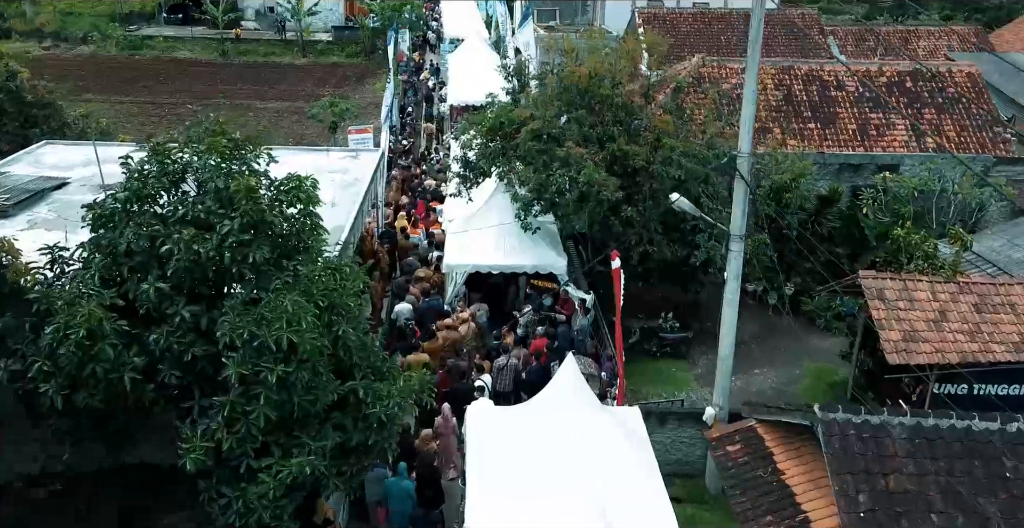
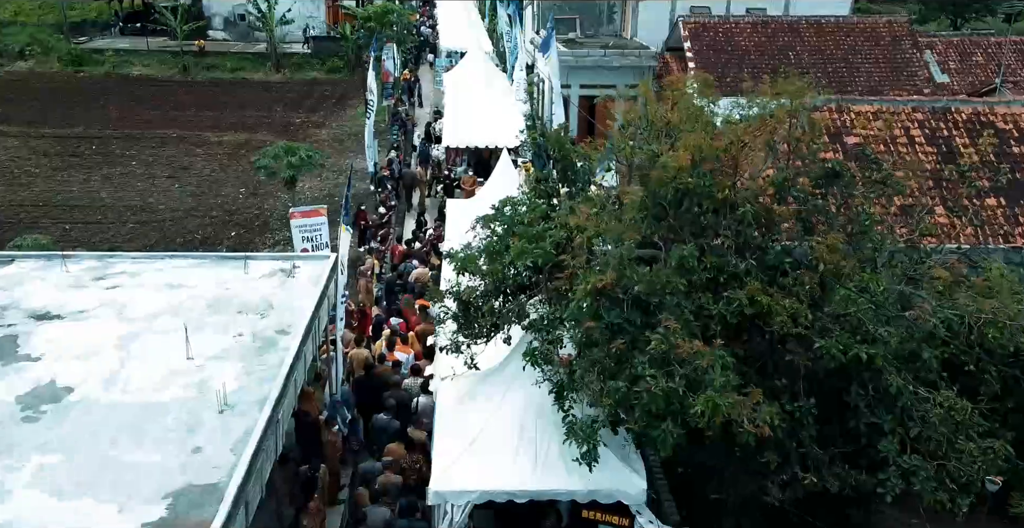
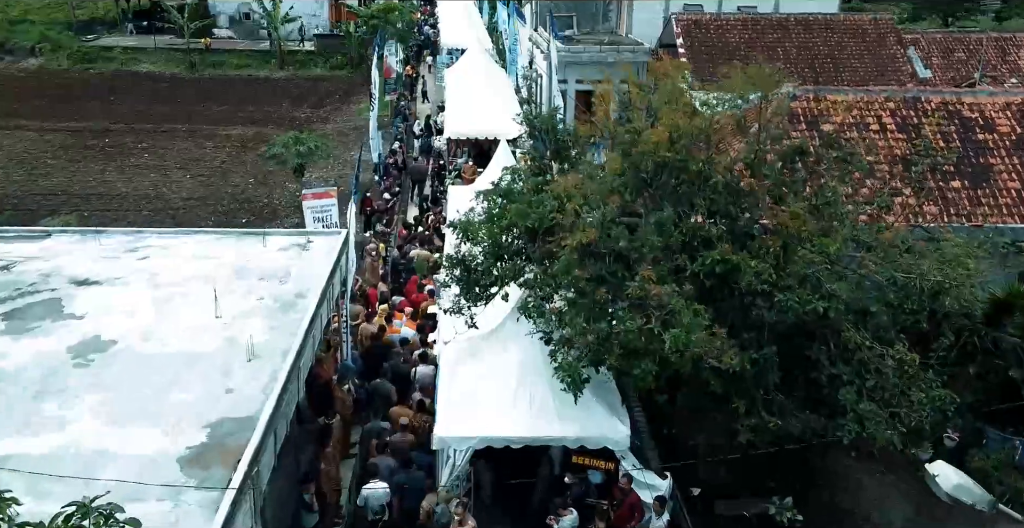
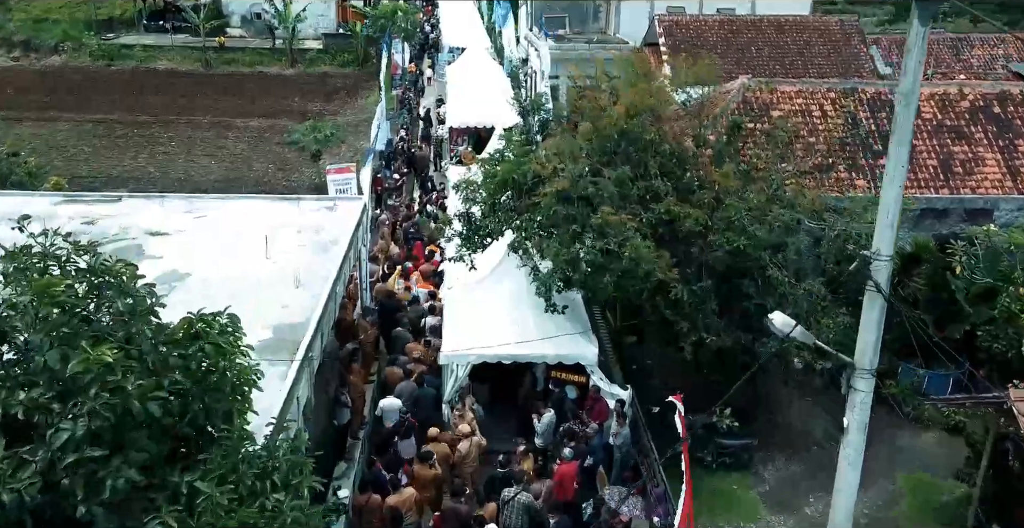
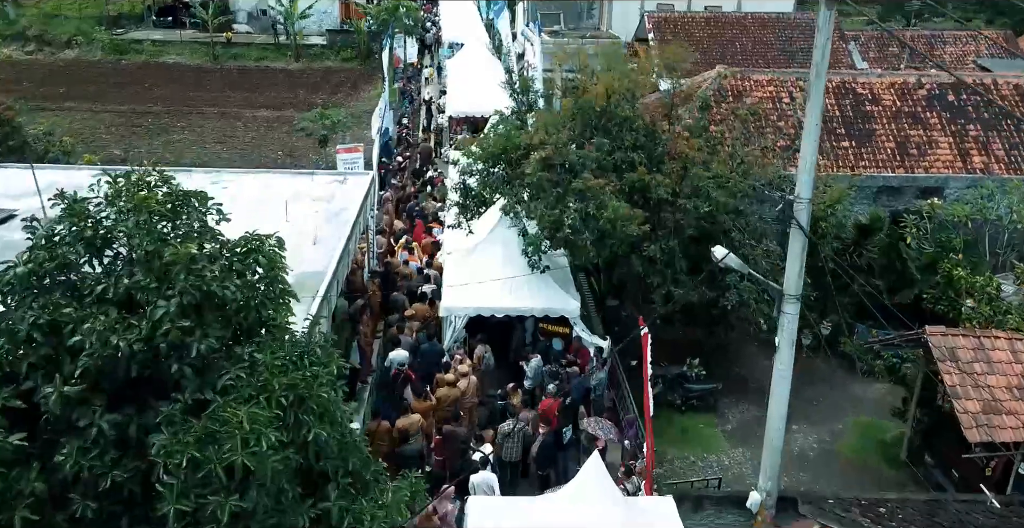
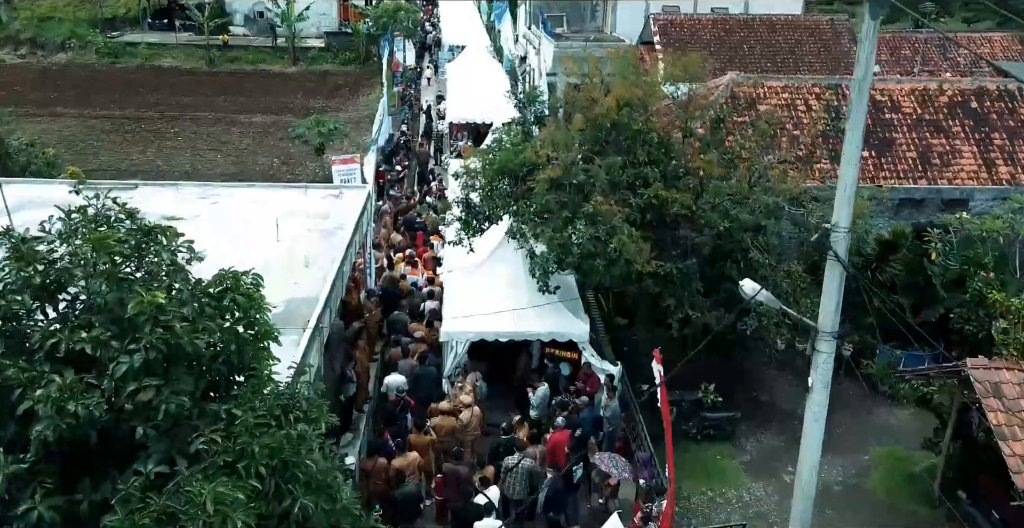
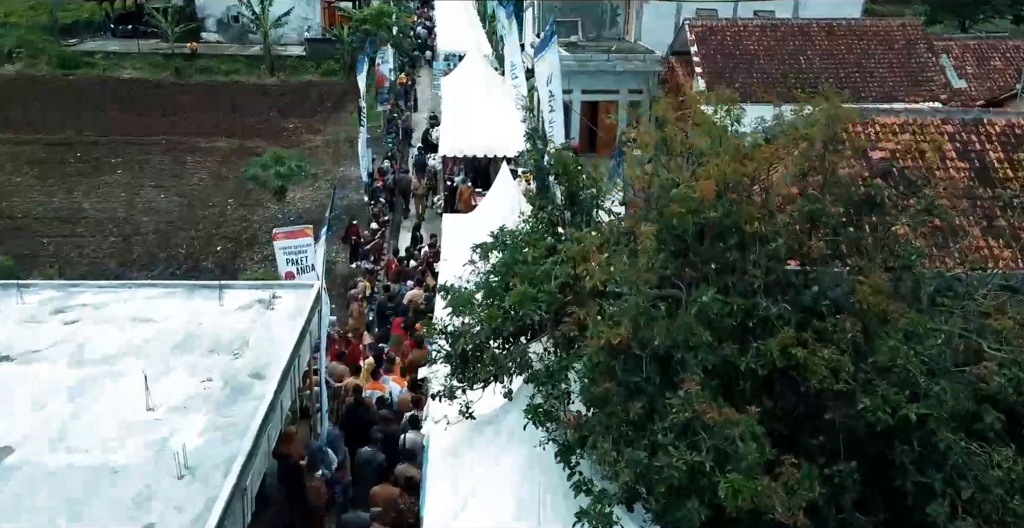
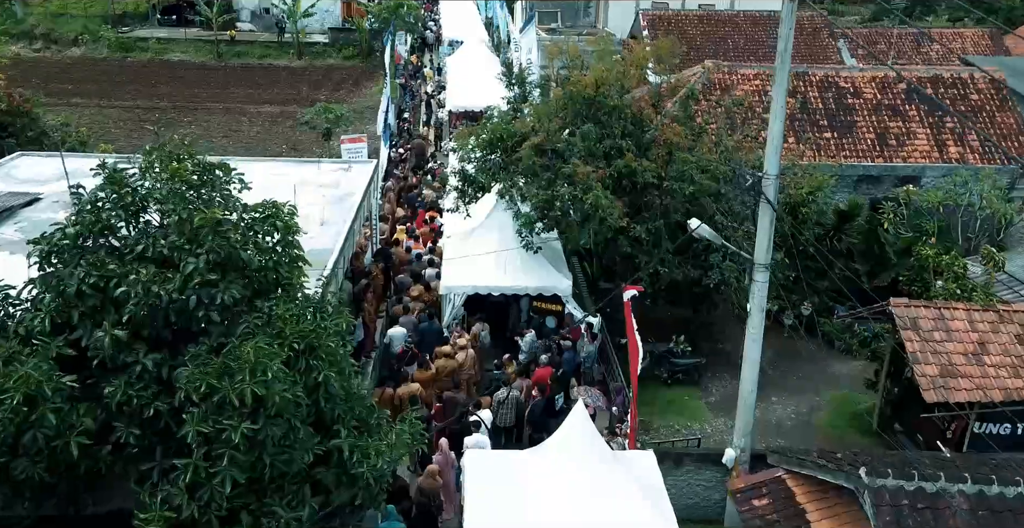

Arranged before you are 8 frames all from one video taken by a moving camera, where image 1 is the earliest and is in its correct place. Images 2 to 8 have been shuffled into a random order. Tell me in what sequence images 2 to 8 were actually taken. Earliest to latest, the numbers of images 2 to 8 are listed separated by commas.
8, 5, 6, 4, 3, 2, 7
